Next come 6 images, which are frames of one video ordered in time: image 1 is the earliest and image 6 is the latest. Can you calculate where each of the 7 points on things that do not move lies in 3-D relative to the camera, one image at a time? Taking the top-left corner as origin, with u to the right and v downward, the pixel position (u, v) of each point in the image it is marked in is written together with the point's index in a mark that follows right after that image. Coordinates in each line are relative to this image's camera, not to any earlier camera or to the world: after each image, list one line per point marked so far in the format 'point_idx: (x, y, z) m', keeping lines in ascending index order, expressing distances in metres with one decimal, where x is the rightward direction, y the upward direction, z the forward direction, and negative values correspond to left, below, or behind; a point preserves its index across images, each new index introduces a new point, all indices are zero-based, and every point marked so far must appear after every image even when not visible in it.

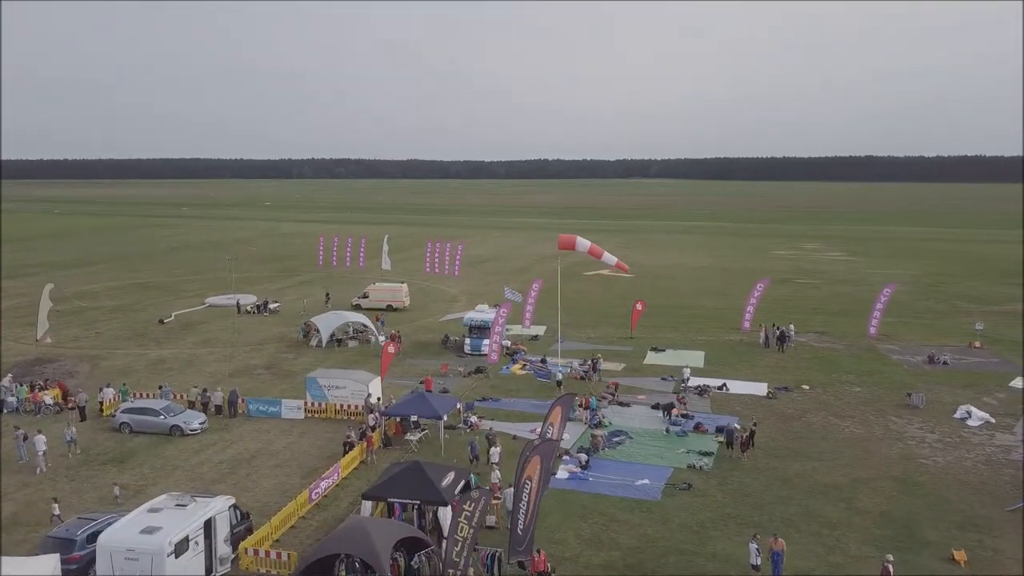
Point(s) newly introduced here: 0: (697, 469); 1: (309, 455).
0: (+4.8, -4.7, +18.3) m
1: (-5.6, -4.7, +19.7) m
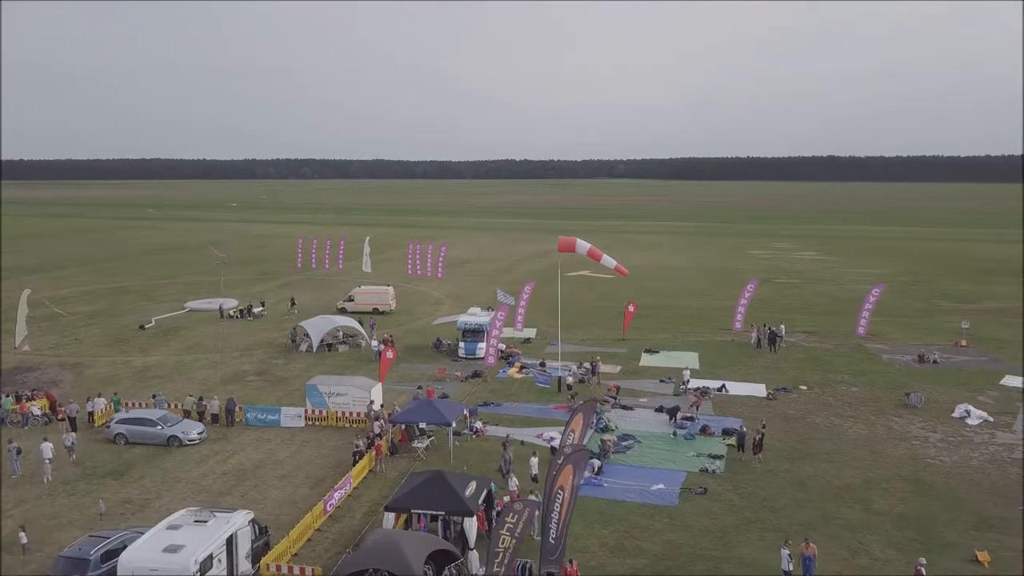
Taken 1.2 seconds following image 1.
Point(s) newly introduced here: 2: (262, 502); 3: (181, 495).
0: (+5.1, -4.8, +18.3) m
1: (-5.4, -4.8, +19.3) m
2: (-5.9, -5.1, +16.9) m
3: (-8.1, -5.1, +17.3) m
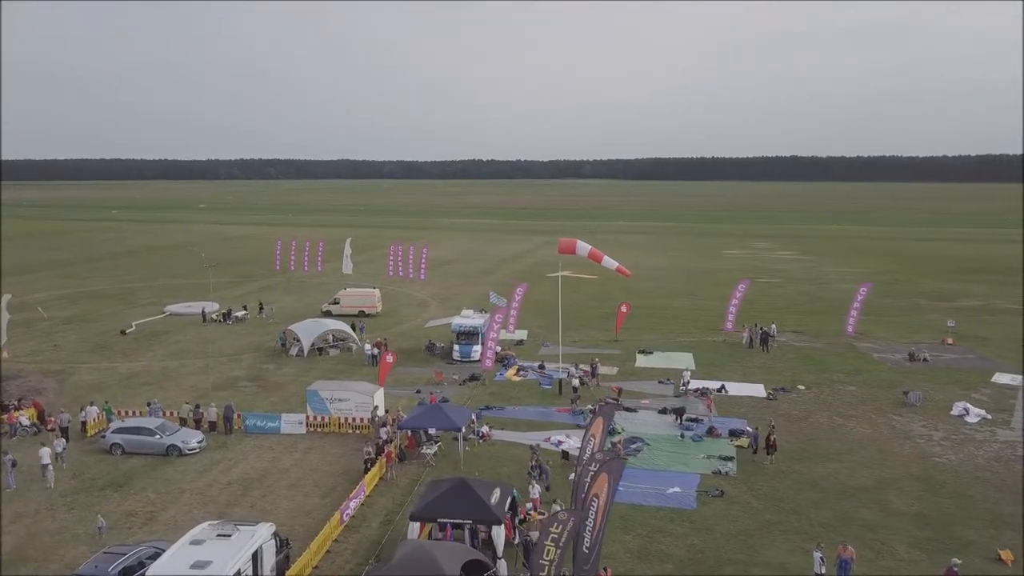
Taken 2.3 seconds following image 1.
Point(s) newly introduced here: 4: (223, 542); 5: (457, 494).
0: (+5.5, -4.8, +18.3) m
1: (-5.1, -4.9, +18.9) m
2: (-5.5, -5.2, +16.5) m
3: (-7.7, -5.2, +16.8) m
4: (-4.8, -4.2, +11.7) m
5: (-1.0, -3.9, +13.4) m
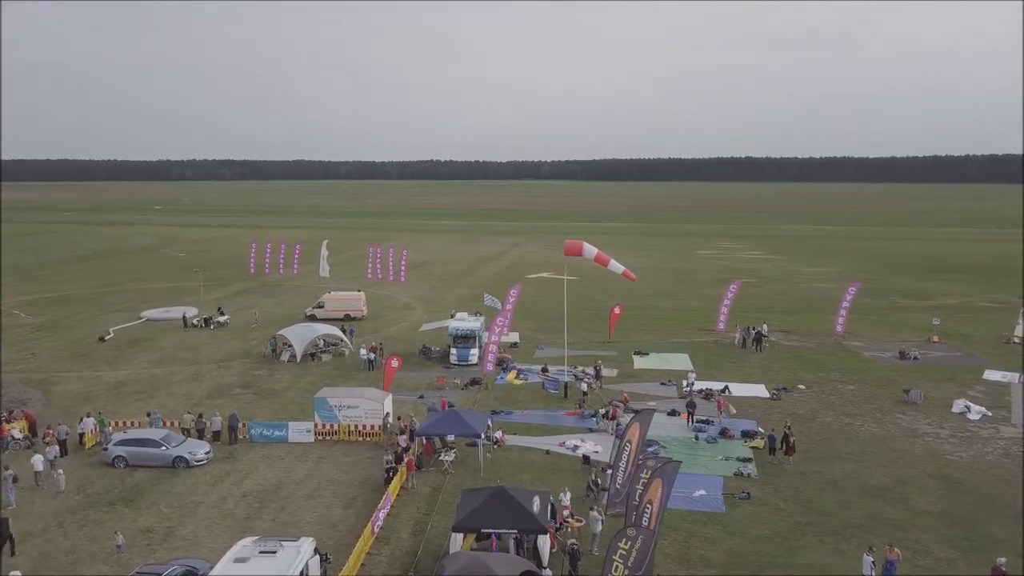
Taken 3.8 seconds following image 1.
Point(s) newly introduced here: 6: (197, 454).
0: (+6.0, -4.9, +18.3) m
1: (-4.5, -5.1, +18.4) m
2: (-4.9, -5.4, +16.0) m
3: (-7.0, -5.3, +16.2) m
4: (-3.9, -4.3, +11.3) m
5: (-0.2, -4.0, +13.2) m
6: (-8.8, -4.6, +19.7) m
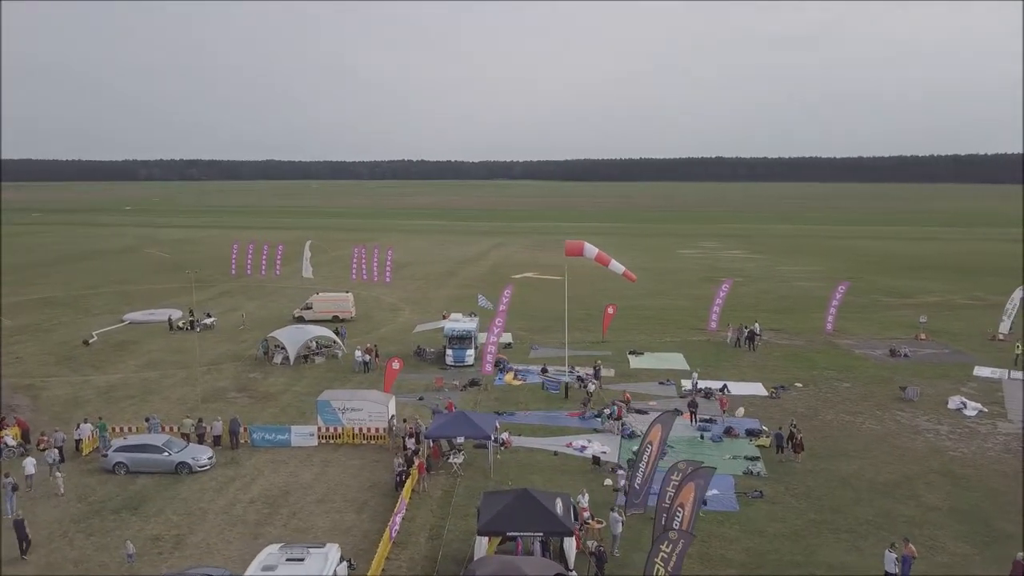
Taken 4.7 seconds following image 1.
0: (+6.3, -4.9, +18.4) m
1: (-4.2, -5.1, +18.2) m
2: (-4.5, -5.4, +15.8) m
3: (-6.7, -5.4, +15.9) m
4: (-3.4, -4.4, +11.1) m
5: (+0.2, -4.0, +13.1) m
6: (-8.5, -4.7, +19.4) m
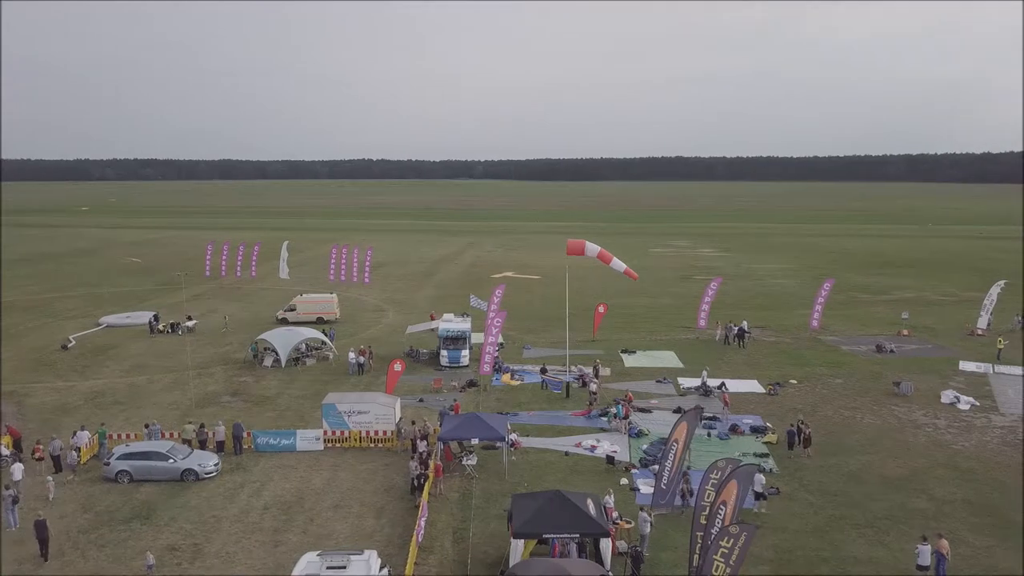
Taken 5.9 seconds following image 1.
0: (+6.7, -4.8, +18.6) m
1: (-3.8, -5.2, +18.0) m
2: (-4.0, -5.5, +15.5) m
3: (-6.1, -5.5, +15.6) m
4: (-2.7, -4.4, +10.8) m
5: (+0.8, -4.1, +13.1) m
6: (-8.1, -4.8, +18.9) m
